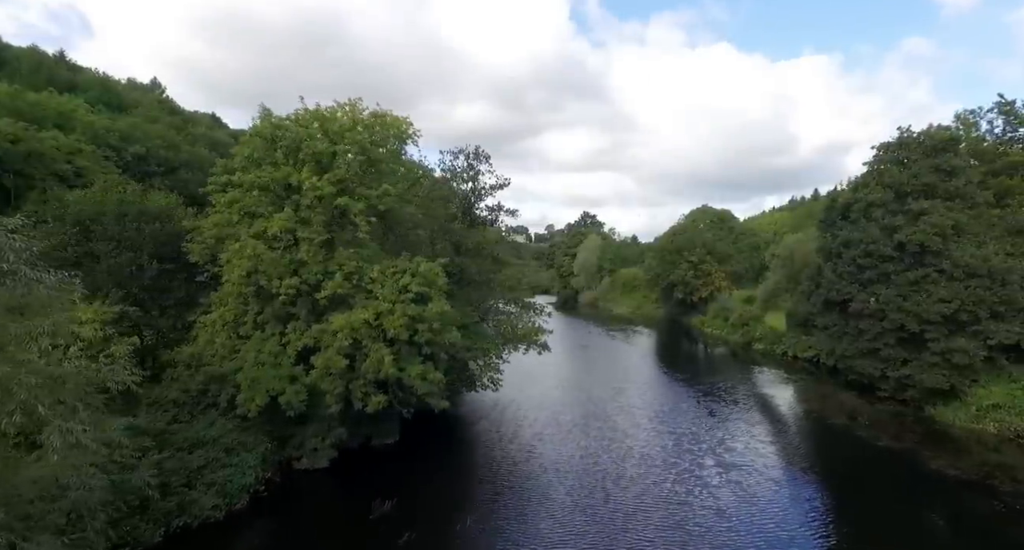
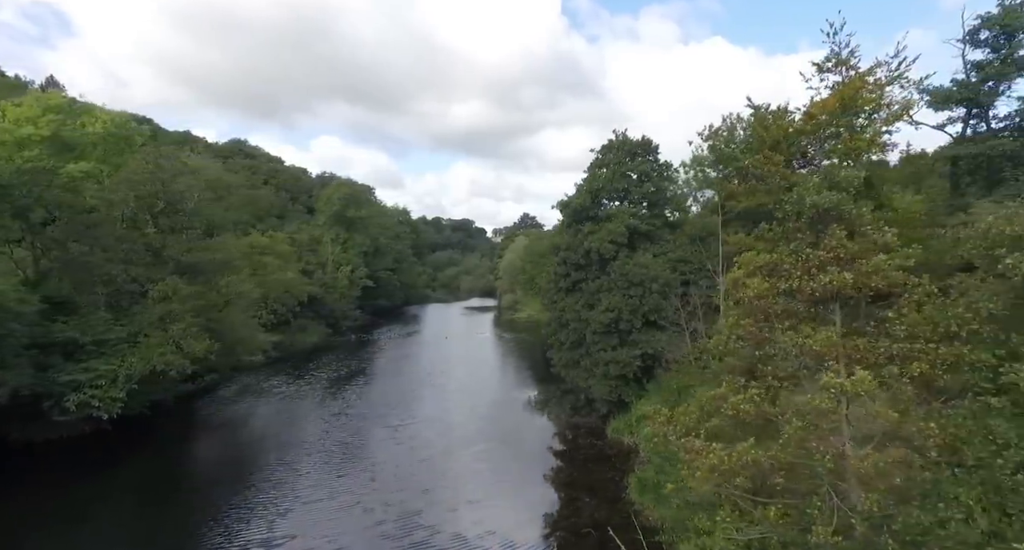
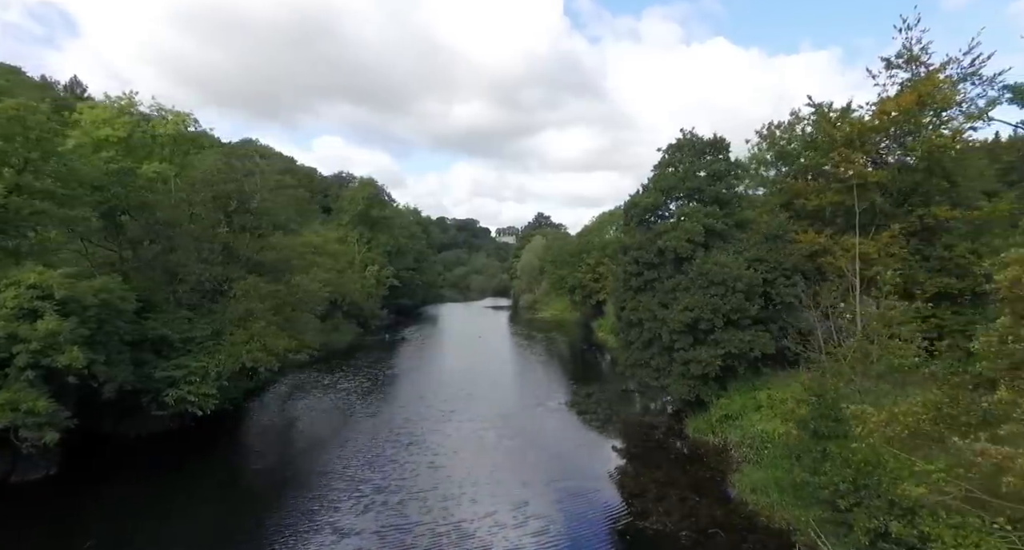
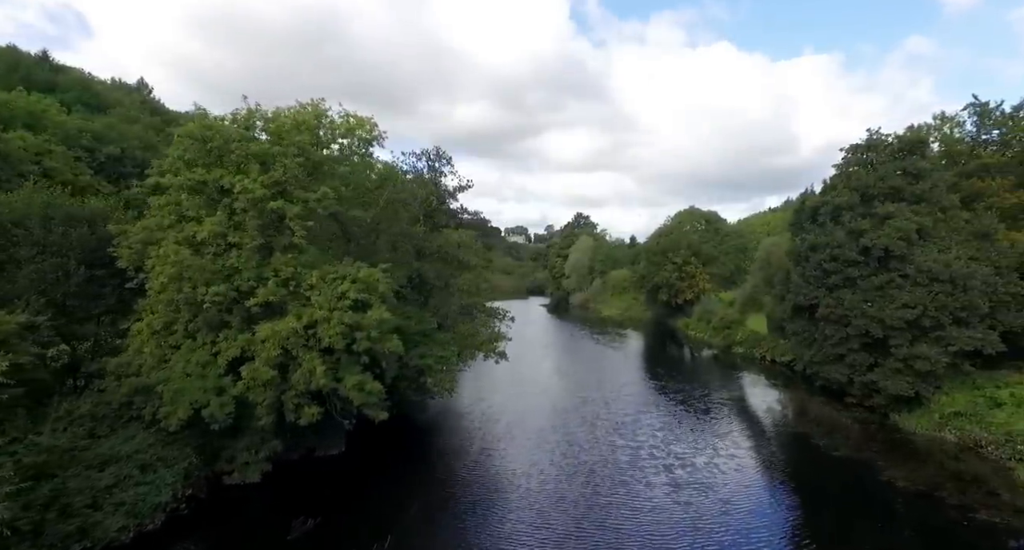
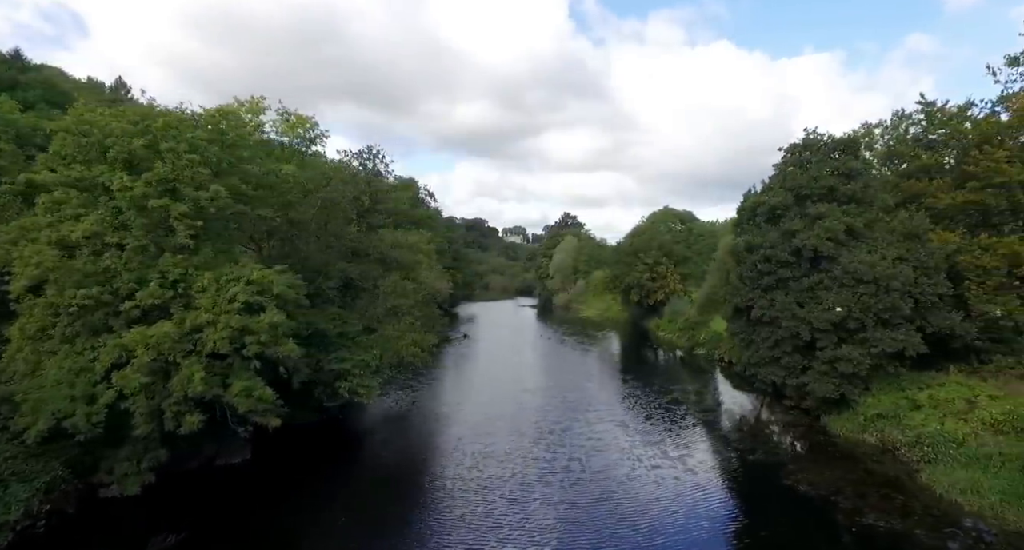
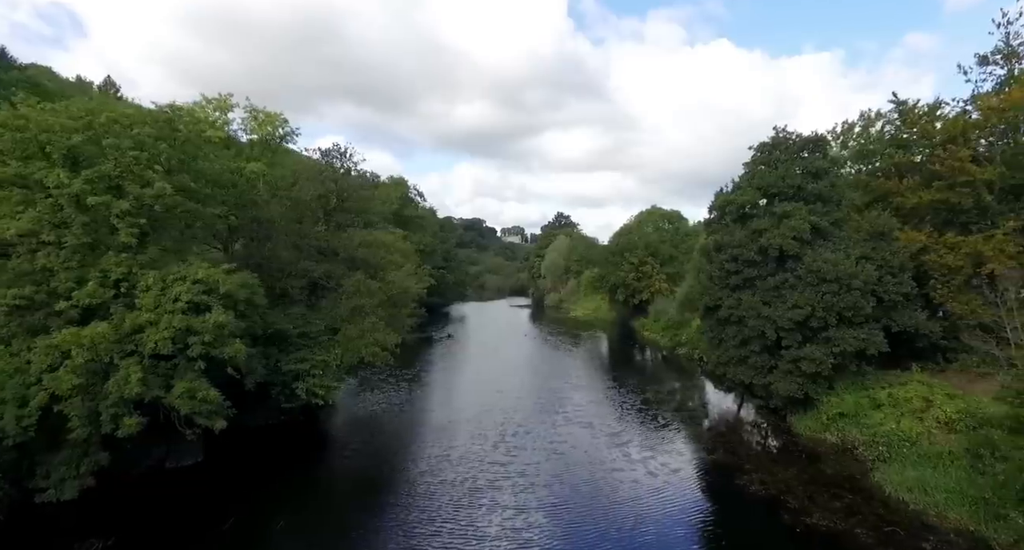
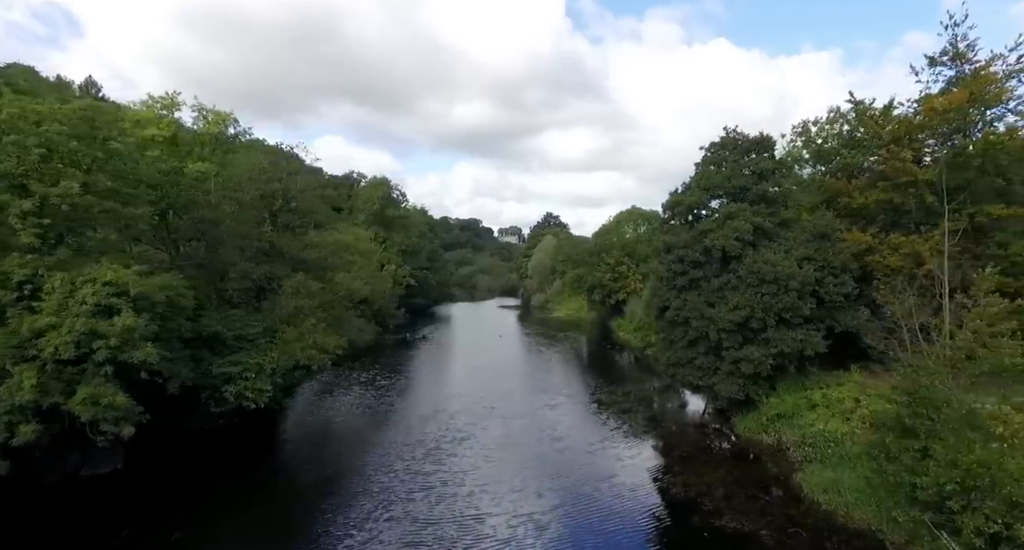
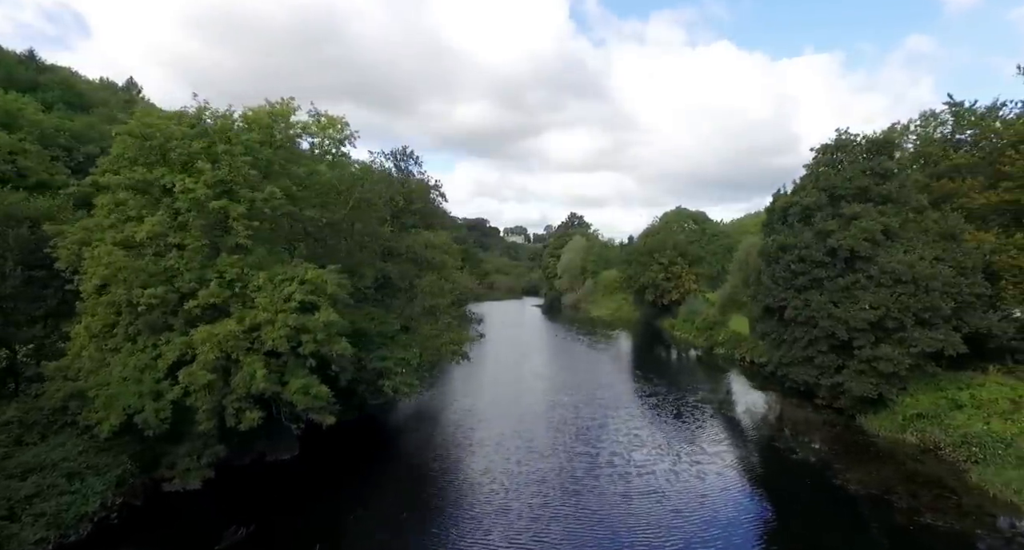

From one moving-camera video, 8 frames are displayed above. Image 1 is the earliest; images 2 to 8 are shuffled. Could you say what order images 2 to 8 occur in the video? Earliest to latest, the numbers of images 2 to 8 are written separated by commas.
4, 8, 5, 6, 7, 3, 2
